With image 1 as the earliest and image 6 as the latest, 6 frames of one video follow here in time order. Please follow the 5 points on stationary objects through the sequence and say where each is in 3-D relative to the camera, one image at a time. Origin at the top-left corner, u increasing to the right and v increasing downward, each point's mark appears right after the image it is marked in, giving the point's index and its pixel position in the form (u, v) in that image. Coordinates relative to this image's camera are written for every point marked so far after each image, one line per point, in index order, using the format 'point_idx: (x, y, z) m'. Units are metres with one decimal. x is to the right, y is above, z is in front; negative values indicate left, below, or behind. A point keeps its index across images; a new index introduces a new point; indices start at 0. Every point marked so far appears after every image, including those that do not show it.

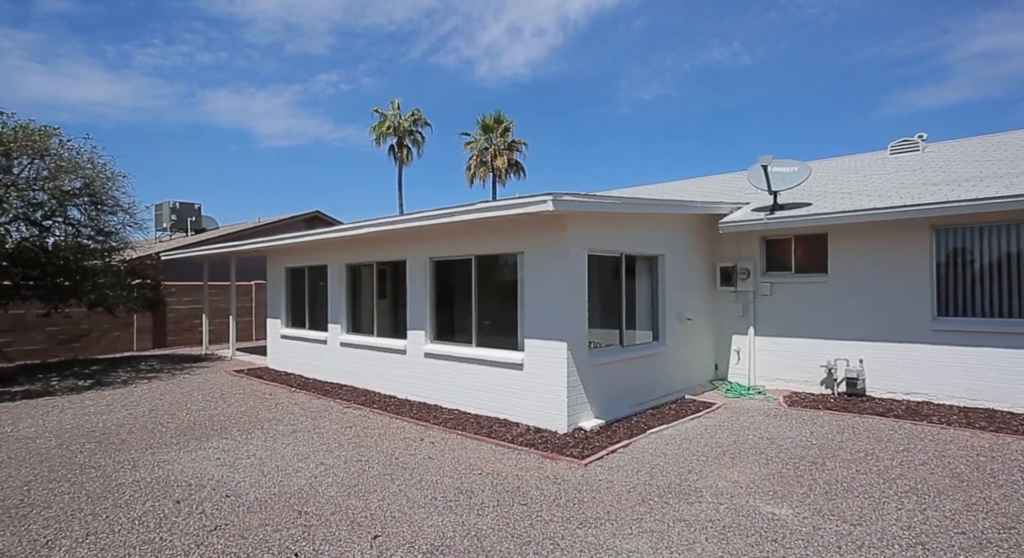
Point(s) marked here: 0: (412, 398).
0: (-1.4, -1.8, +8.6) m
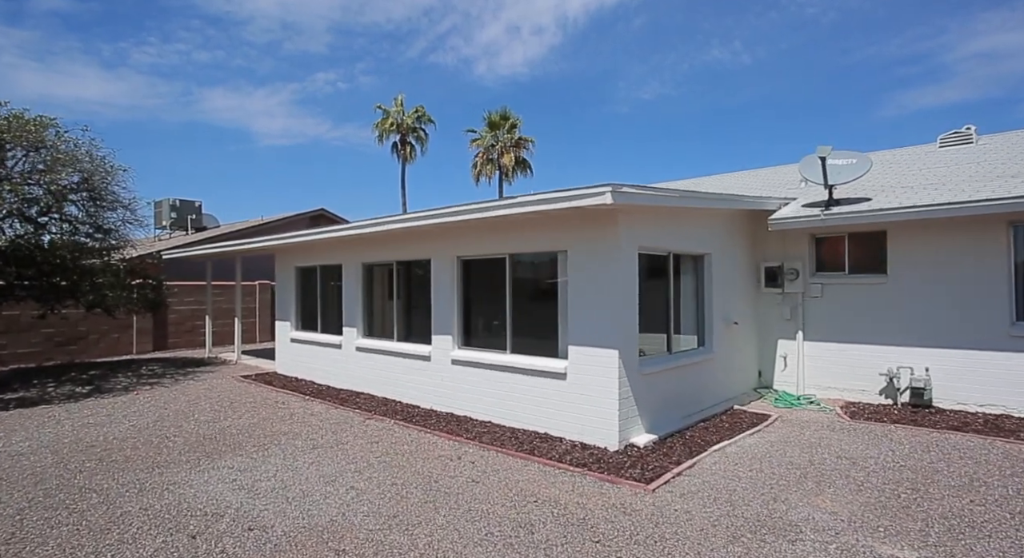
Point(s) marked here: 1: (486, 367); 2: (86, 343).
0: (-1.0, -1.8, +8.0) m
1: (-0.3, -1.1, +7.3) m
2: (-10.3, -1.5, +14.3) m
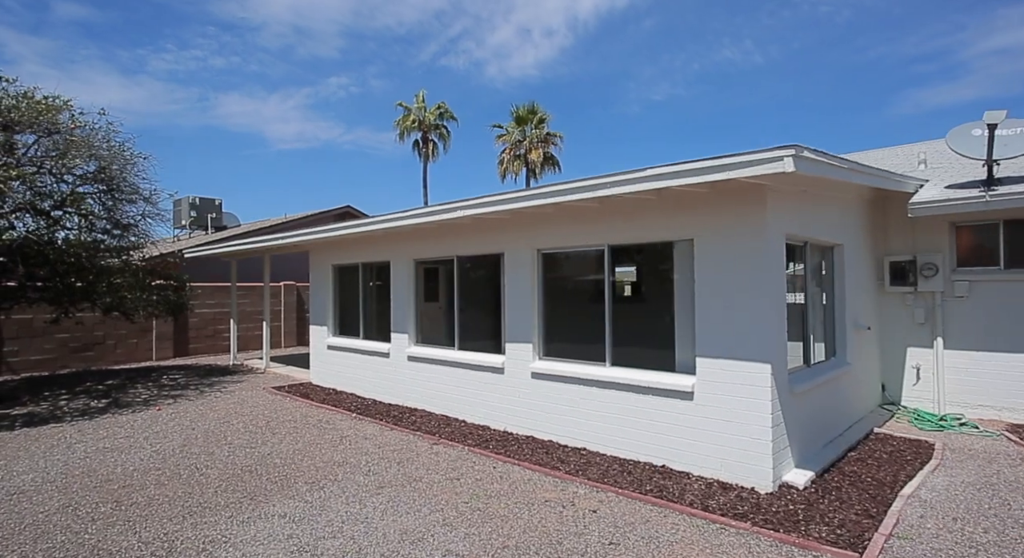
0: (0.0, -1.7, +6.7) m
1: (+0.7, -1.1, +6.0) m
2: (-9.1, -1.6, +13.2) m
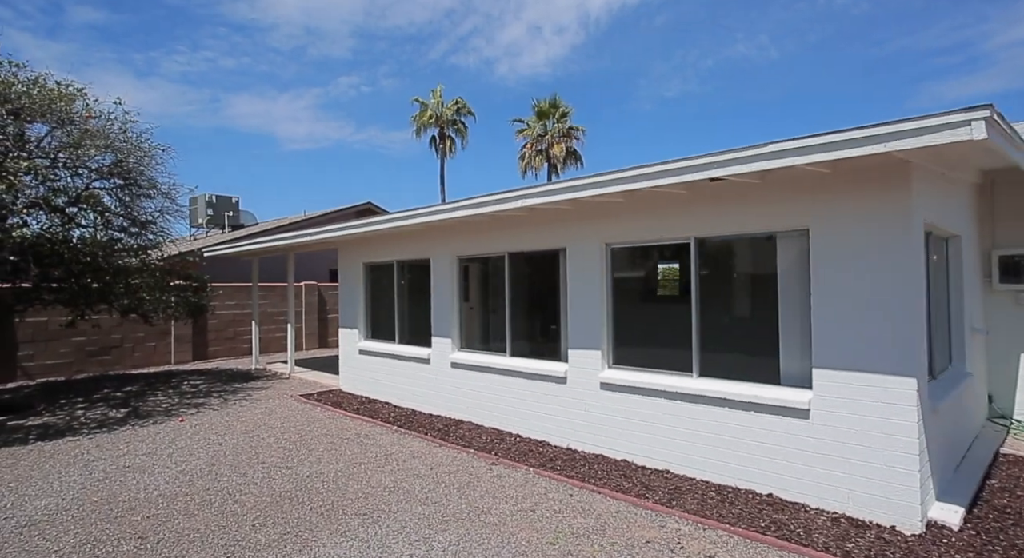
0: (+0.7, -1.7, +6.0) m
1: (+1.3, -1.0, +5.3) m
2: (-8.4, -1.6, +12.7) m
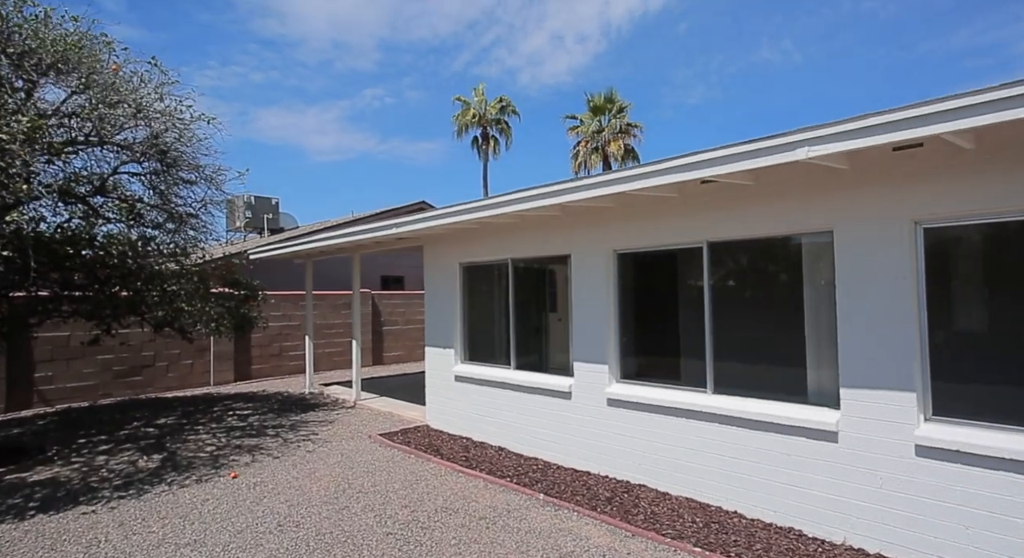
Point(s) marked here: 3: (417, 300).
0: (+2.3, -1.7, +3.7) m
1: (+2.9, -1.0, +3.0) m
2: (-6.5, -1.7, +10.7) m
3: (-2.5, -0.5, +15.2) m
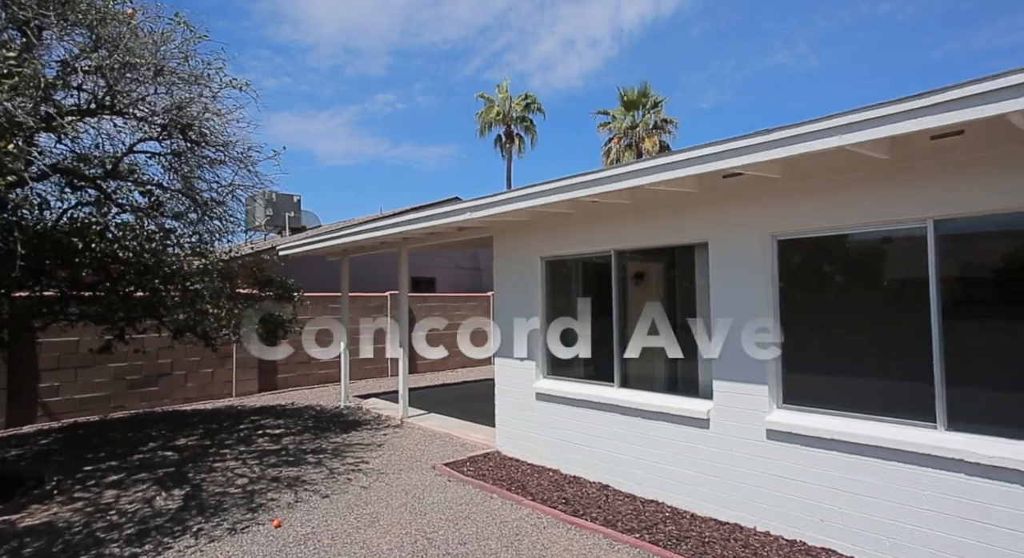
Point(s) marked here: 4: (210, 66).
0: (+3.2, -1.6, +2.4) m
1: (+3.7, -1.0, +1.7) m
2: (-5.5, -1.7, +9.6) m
3: (-1.4, -0.6, +13.9) m
4: (-3.7, +2.4, +7.1) m
